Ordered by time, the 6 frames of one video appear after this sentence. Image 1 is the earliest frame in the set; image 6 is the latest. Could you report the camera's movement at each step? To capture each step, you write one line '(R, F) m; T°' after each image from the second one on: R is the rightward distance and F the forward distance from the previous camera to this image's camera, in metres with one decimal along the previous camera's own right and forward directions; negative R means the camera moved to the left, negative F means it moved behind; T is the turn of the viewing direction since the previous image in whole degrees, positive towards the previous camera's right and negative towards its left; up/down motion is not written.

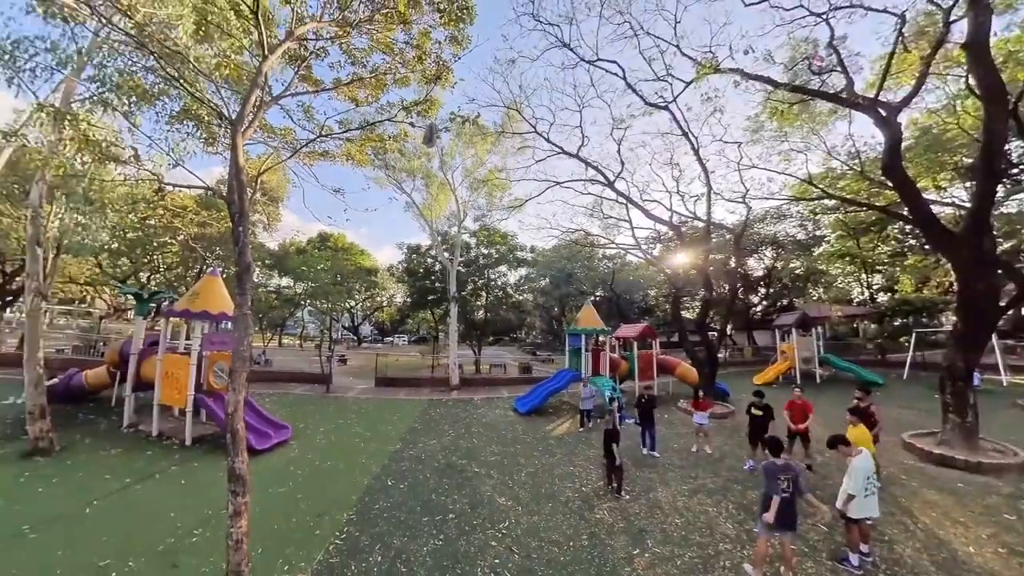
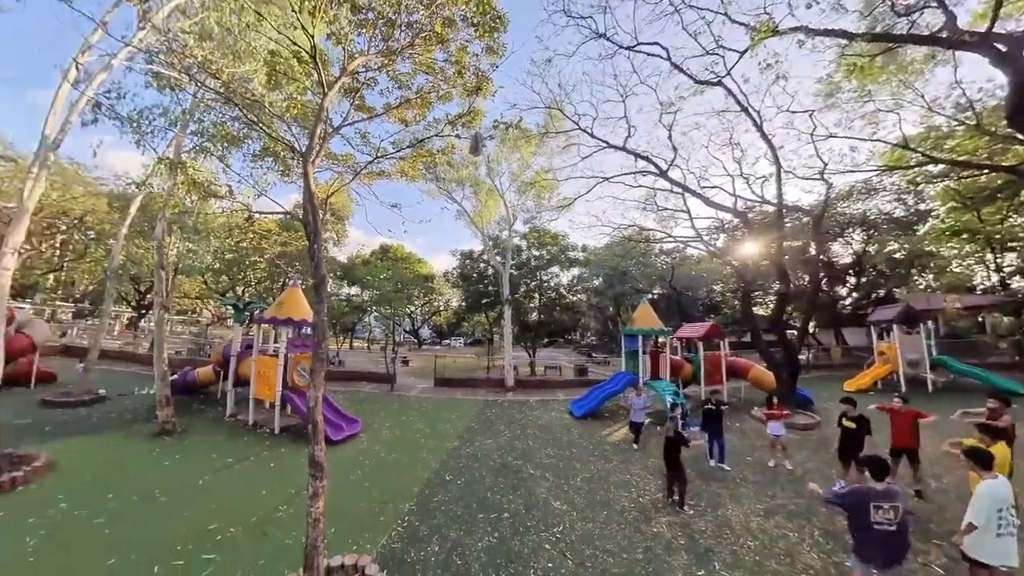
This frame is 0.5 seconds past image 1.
(+0.7, +0.1) m; -12°
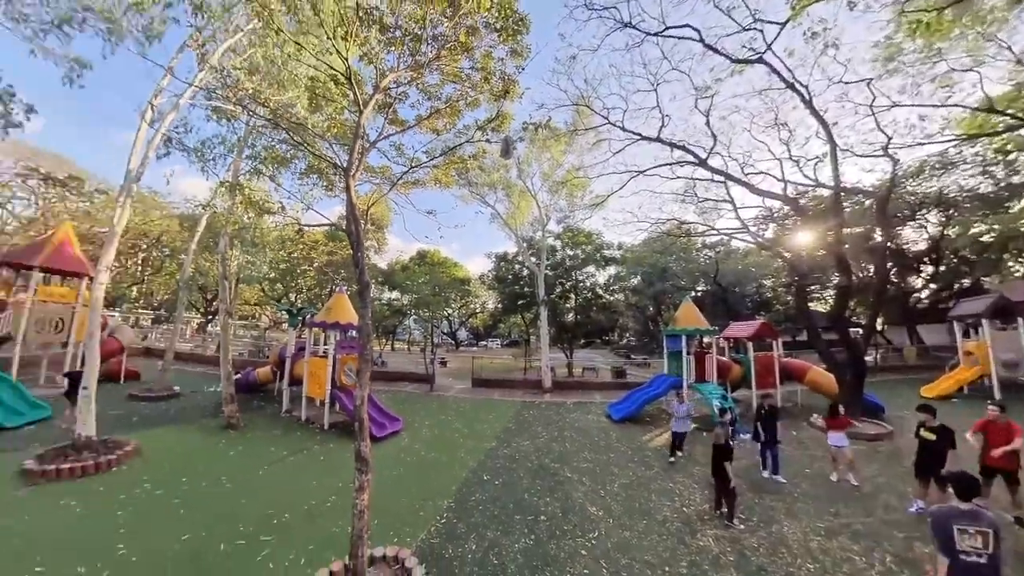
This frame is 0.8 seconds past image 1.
(+0.5, 0.0) m; -8°
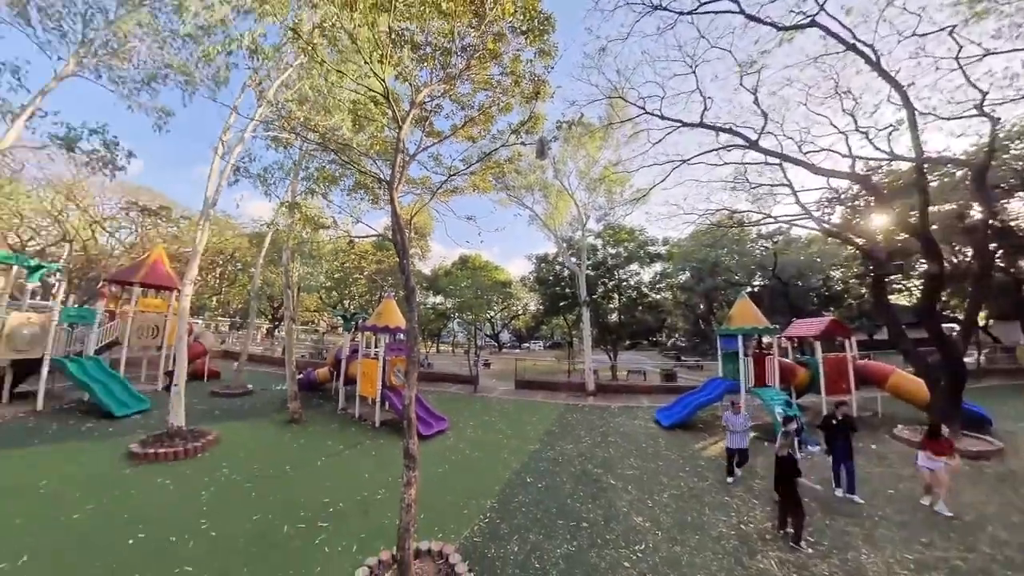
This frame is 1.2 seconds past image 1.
(+0.6, +0.1) m; -10°
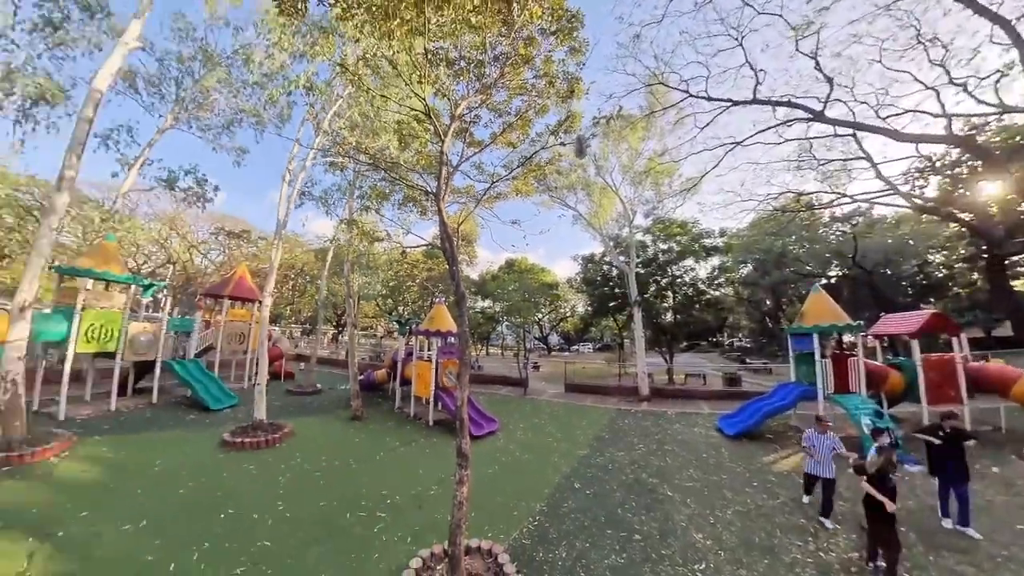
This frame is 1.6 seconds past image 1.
(+0.6, +0.1) m; -11°
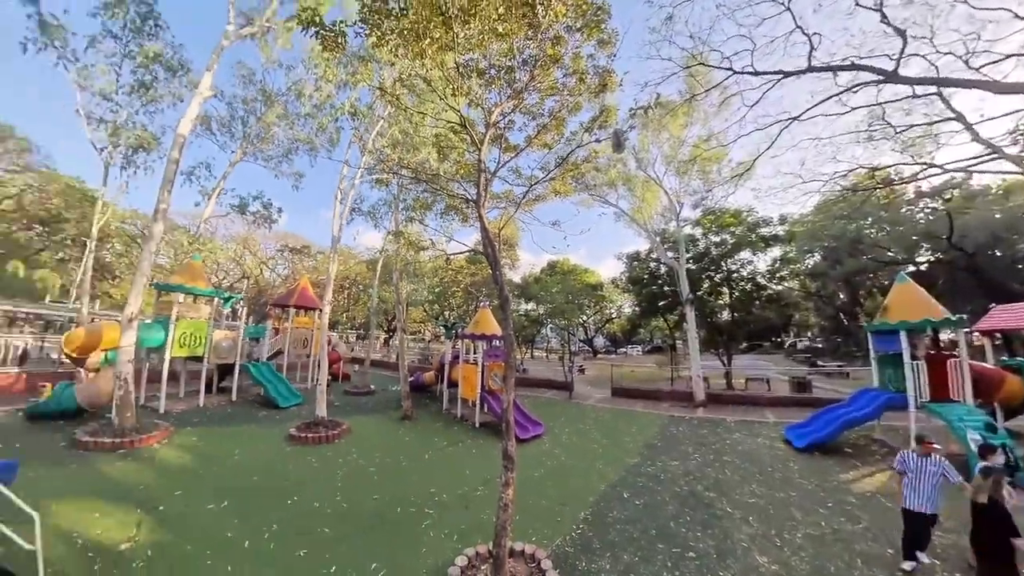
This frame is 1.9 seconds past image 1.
(+0.6, +0.1) m; -10°
